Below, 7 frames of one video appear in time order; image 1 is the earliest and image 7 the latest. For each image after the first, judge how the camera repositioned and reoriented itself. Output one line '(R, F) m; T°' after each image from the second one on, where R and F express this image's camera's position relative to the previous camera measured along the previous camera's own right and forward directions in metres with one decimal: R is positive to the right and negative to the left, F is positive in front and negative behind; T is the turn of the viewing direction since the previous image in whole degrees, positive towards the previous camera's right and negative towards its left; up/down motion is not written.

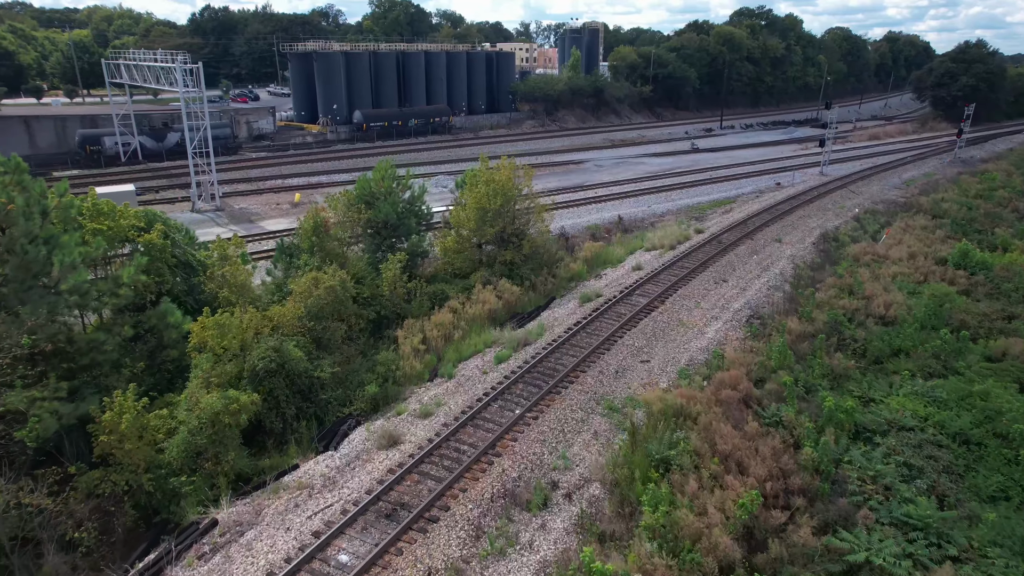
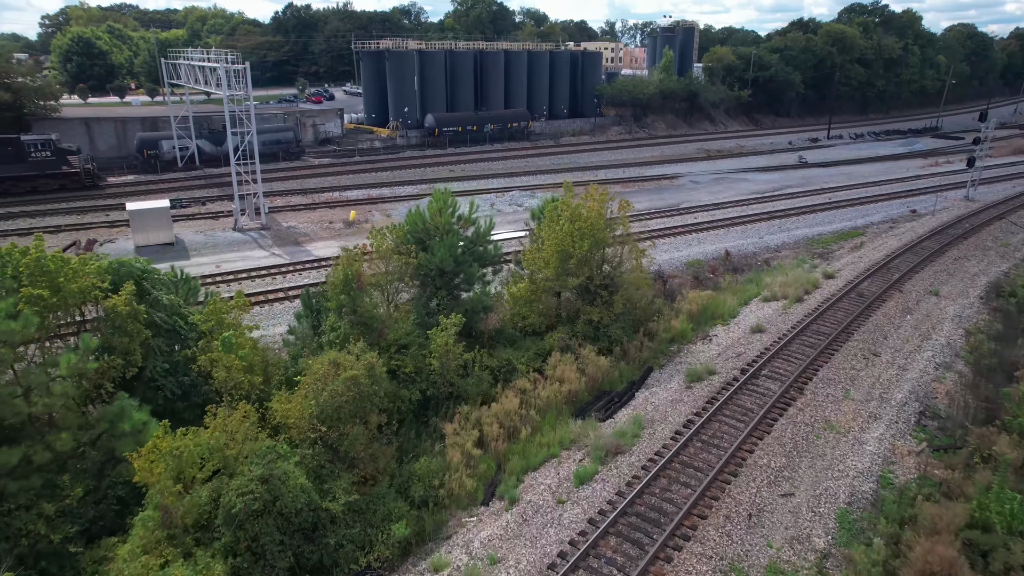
(-0.4, +4.3) m; -6°
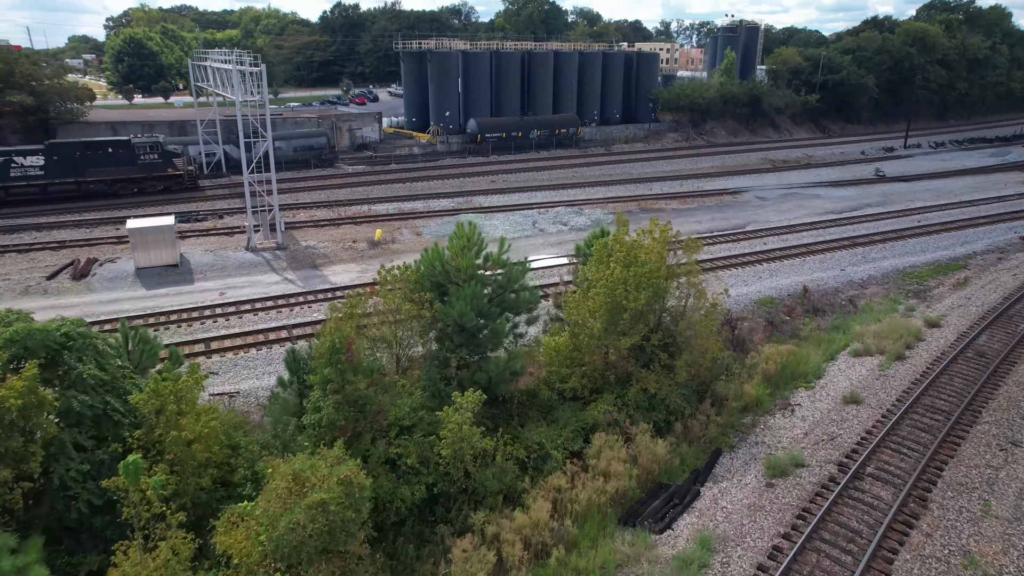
(+0.2, +3.0) m; -4°
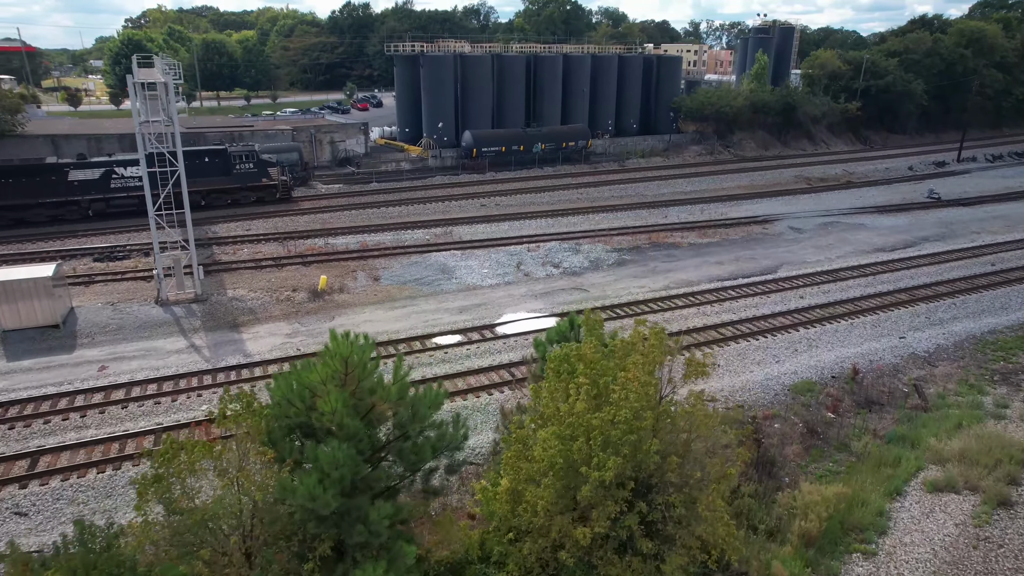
(+1.6, +4.6) m; -2°
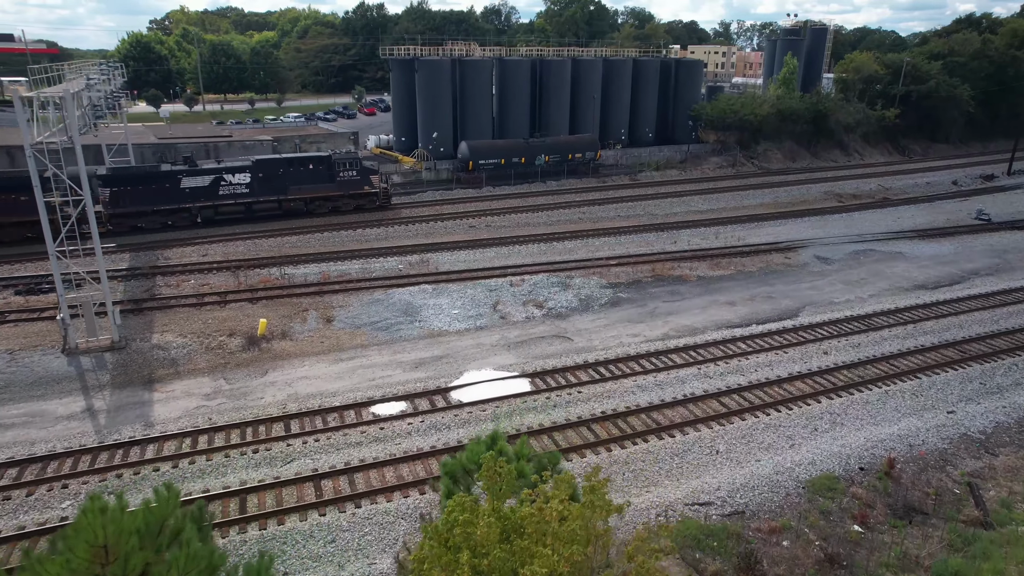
(+1.5, +3.0) m; -2°
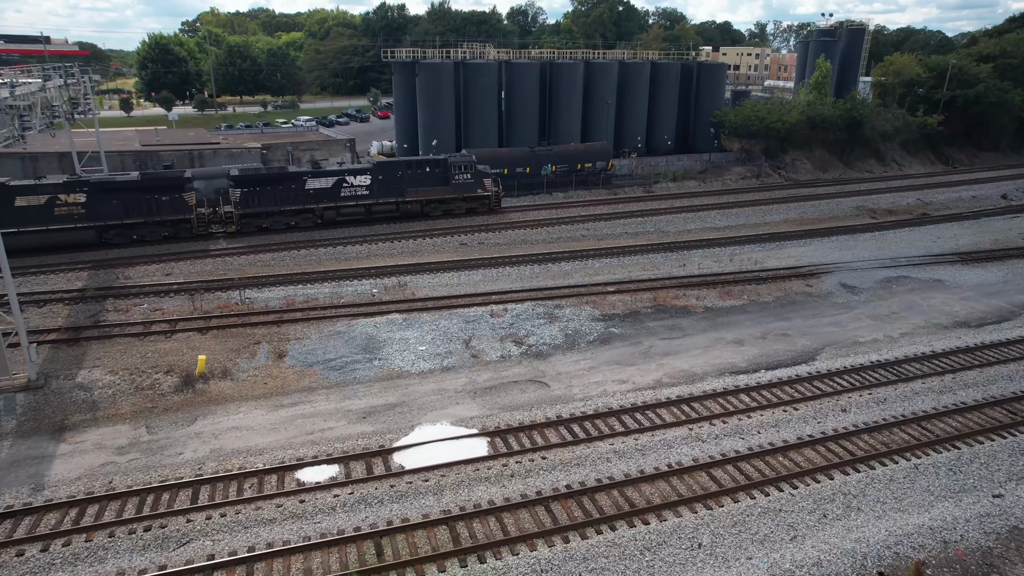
(+1.4, +2.2) m; -3°
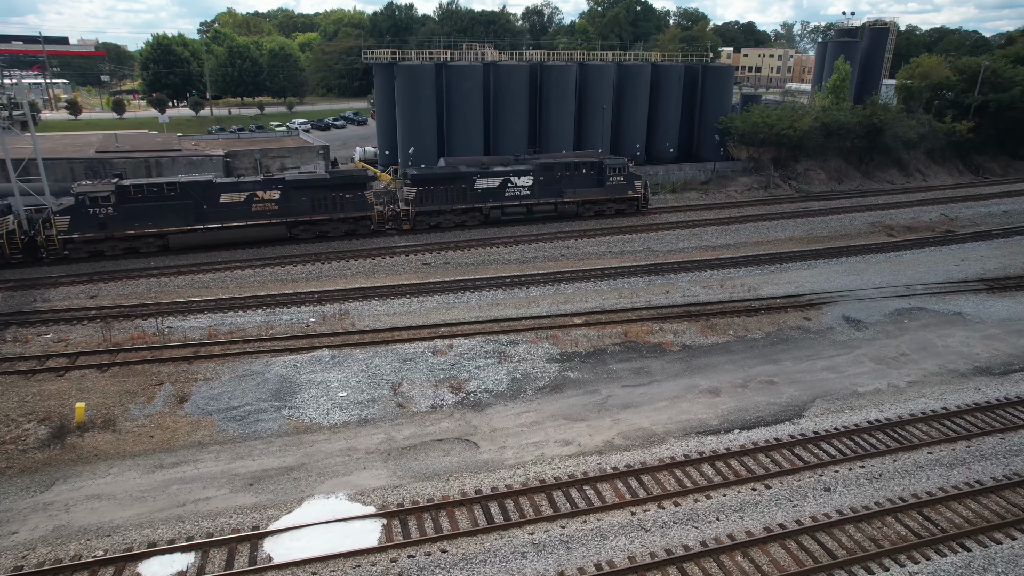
(+2.0, +2.4) m; -2°
